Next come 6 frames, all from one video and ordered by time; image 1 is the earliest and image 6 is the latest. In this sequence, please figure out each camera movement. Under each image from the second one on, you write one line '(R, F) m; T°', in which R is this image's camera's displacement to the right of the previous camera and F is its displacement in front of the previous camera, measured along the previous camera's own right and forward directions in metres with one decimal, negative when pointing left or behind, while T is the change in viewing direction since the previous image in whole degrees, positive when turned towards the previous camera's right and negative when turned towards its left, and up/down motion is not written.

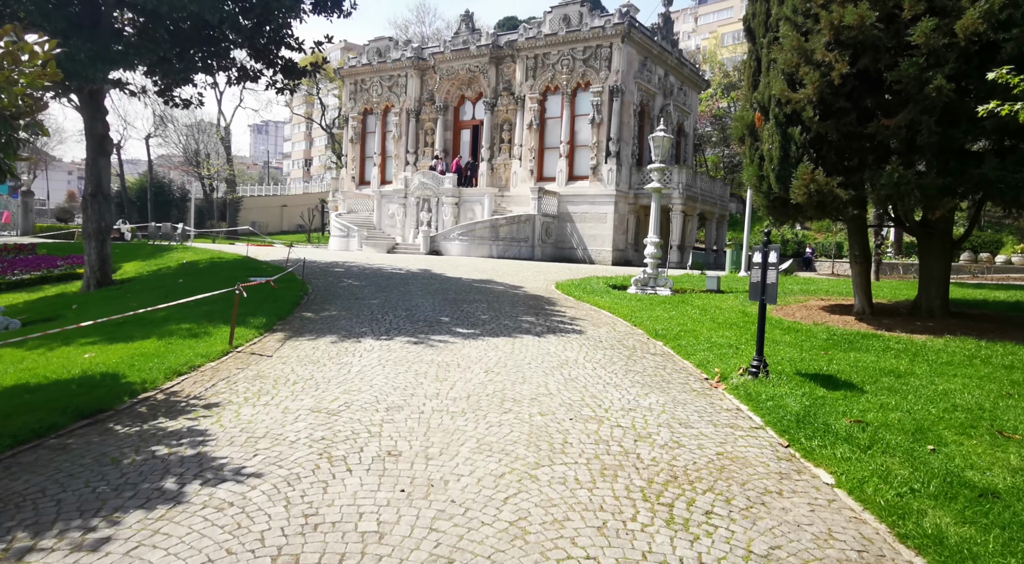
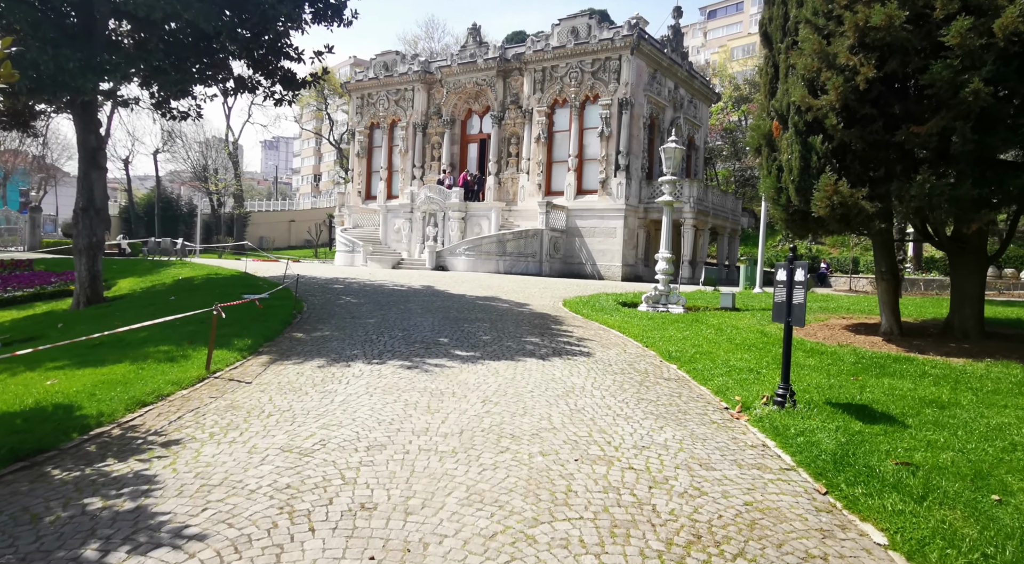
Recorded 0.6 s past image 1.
(+0.1, +0.7) m; -1°
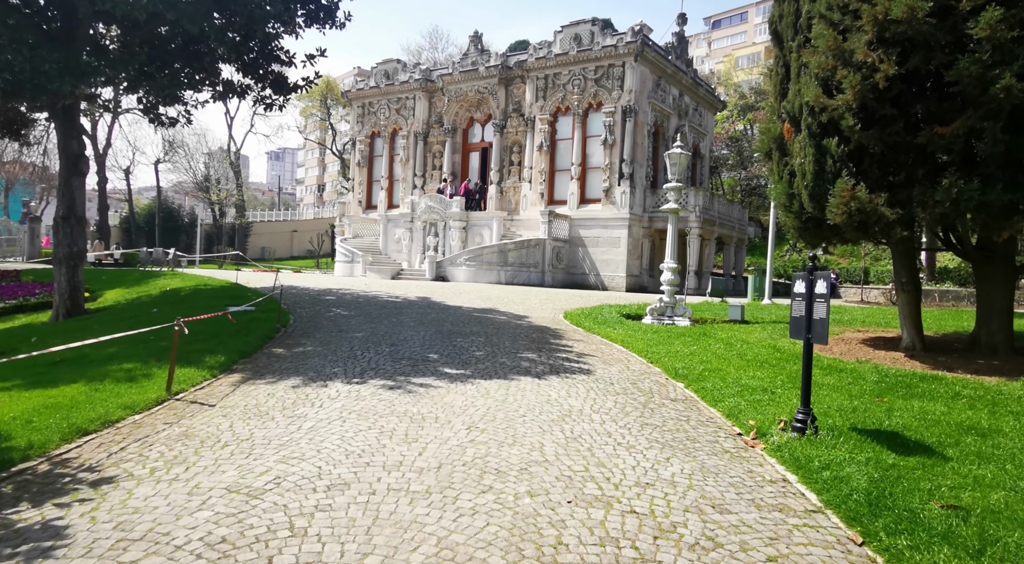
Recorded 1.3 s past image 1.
(+0.1, +0.7) m; 0°
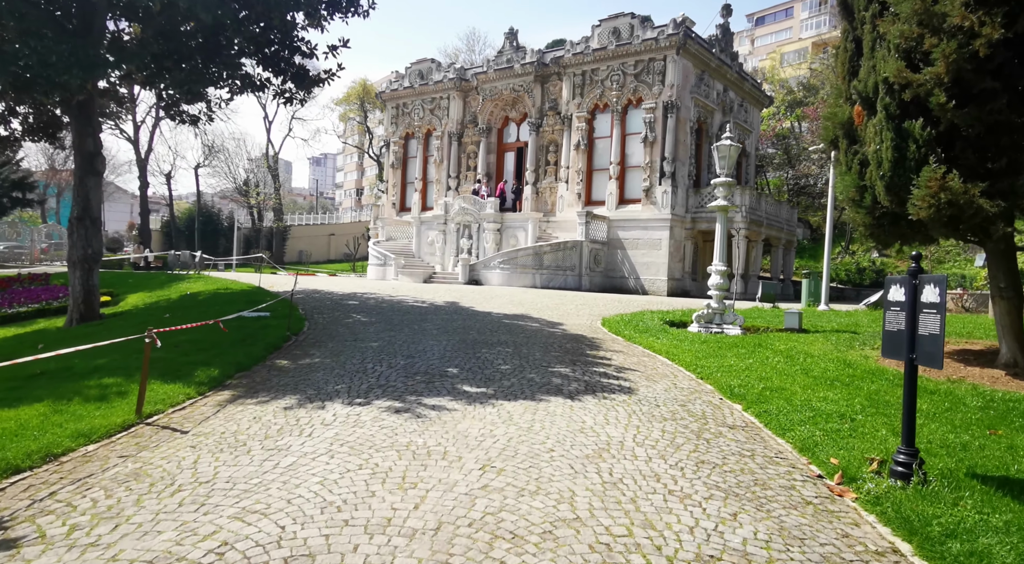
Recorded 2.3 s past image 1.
(+0.1, +1.2) m; -3°
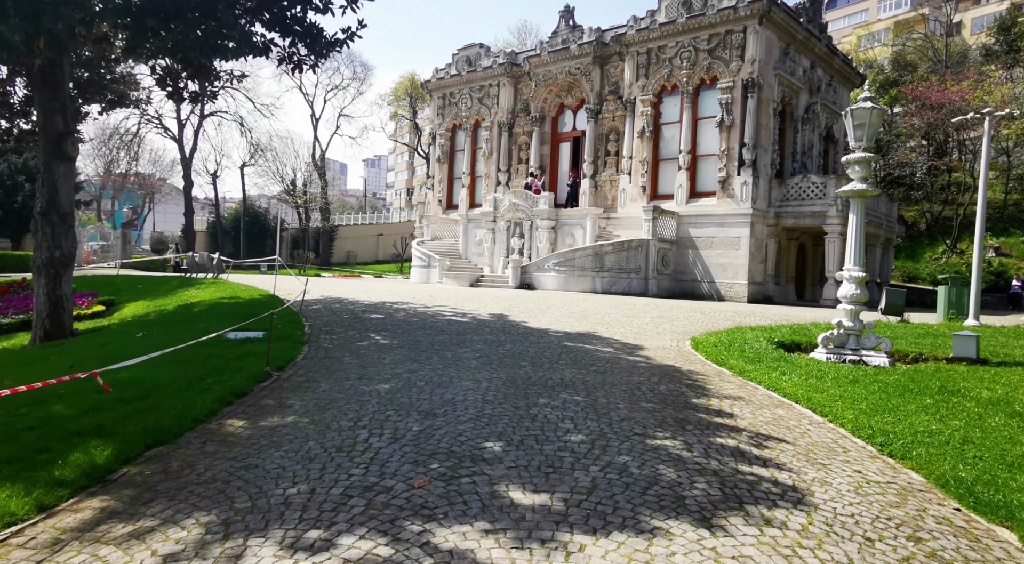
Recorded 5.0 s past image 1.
(-0.2, +3.3) m; -5°
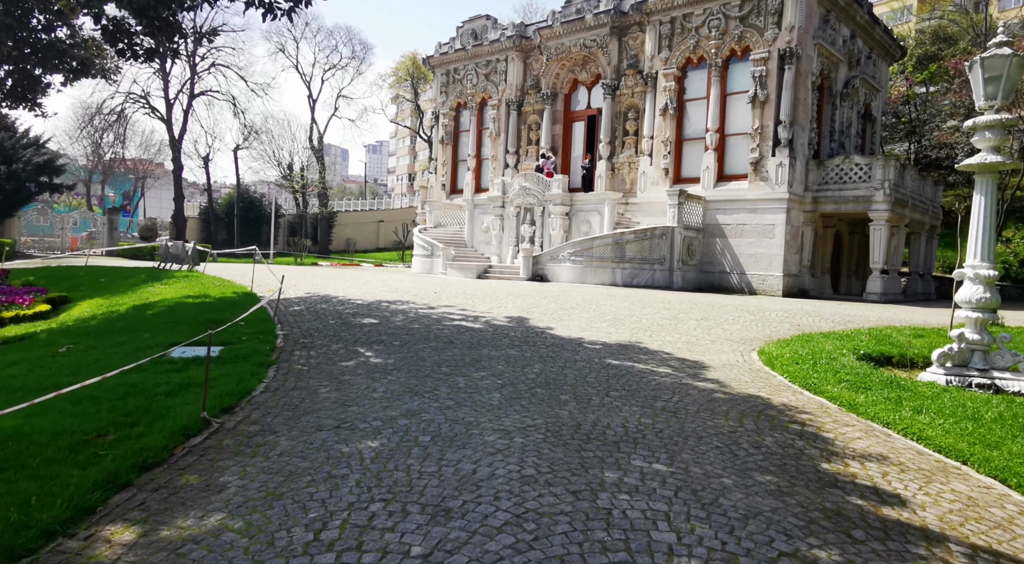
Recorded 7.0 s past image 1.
(-0.3, +2.4) m; 0°
